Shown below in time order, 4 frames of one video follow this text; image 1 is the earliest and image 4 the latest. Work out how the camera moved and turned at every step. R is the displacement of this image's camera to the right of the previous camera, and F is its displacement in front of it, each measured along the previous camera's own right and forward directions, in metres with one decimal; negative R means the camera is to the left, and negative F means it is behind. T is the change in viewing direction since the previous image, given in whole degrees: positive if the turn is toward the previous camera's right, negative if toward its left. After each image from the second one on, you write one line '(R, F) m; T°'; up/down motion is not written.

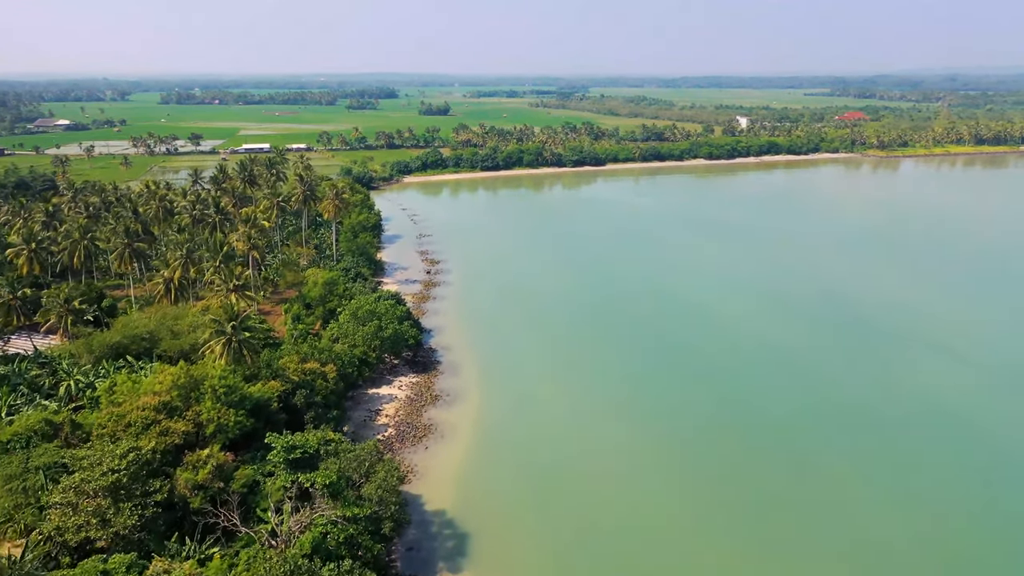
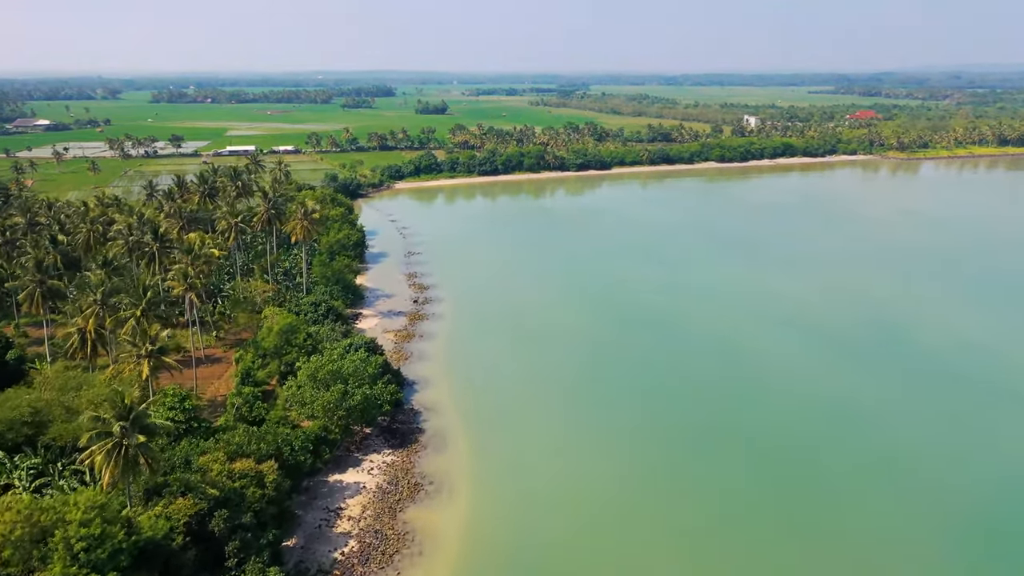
(-0.1, +9.4) m; 0°
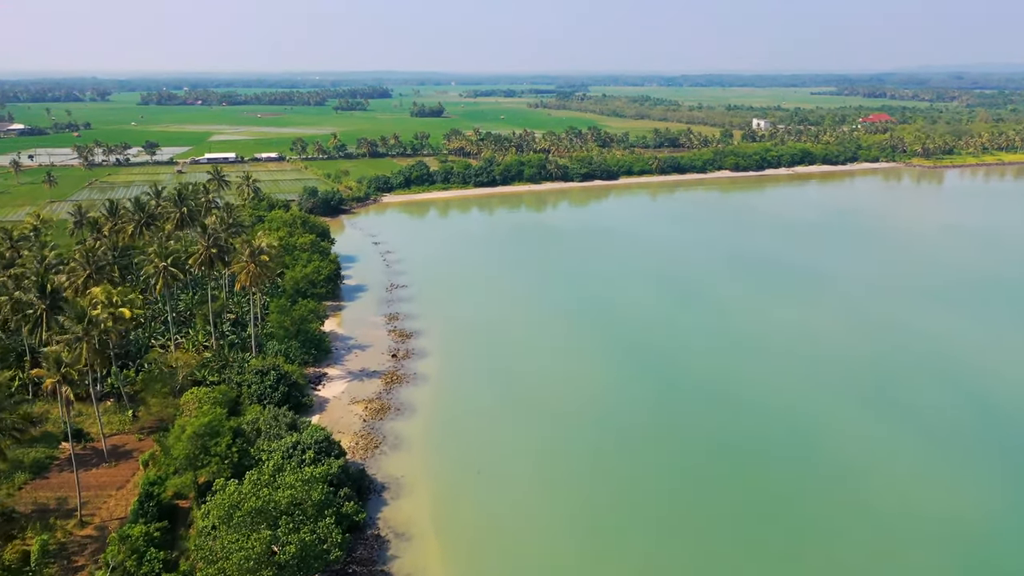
(-0.1, +10.7) m; 0°
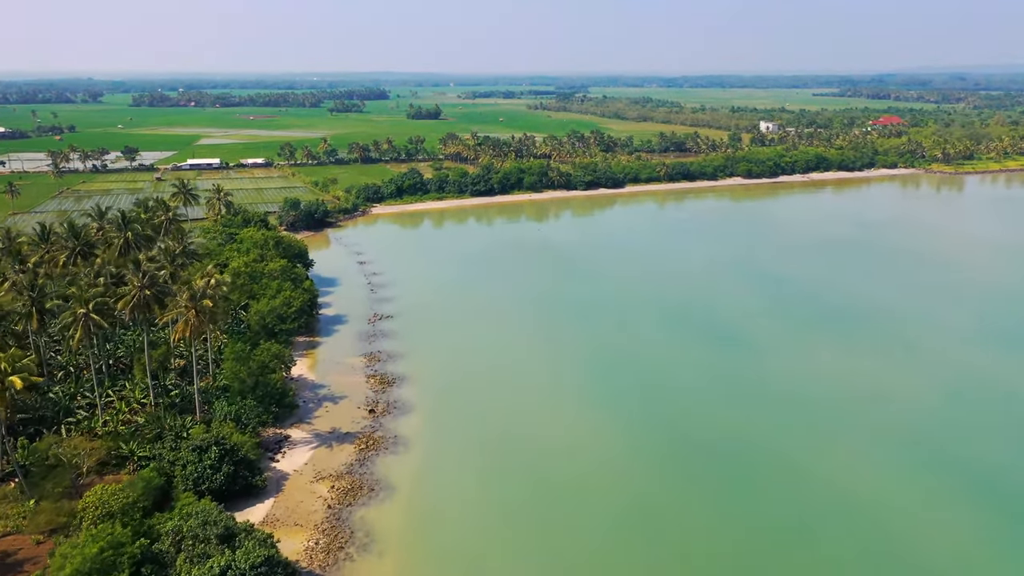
(-0.1, +7.8) m; 0°
